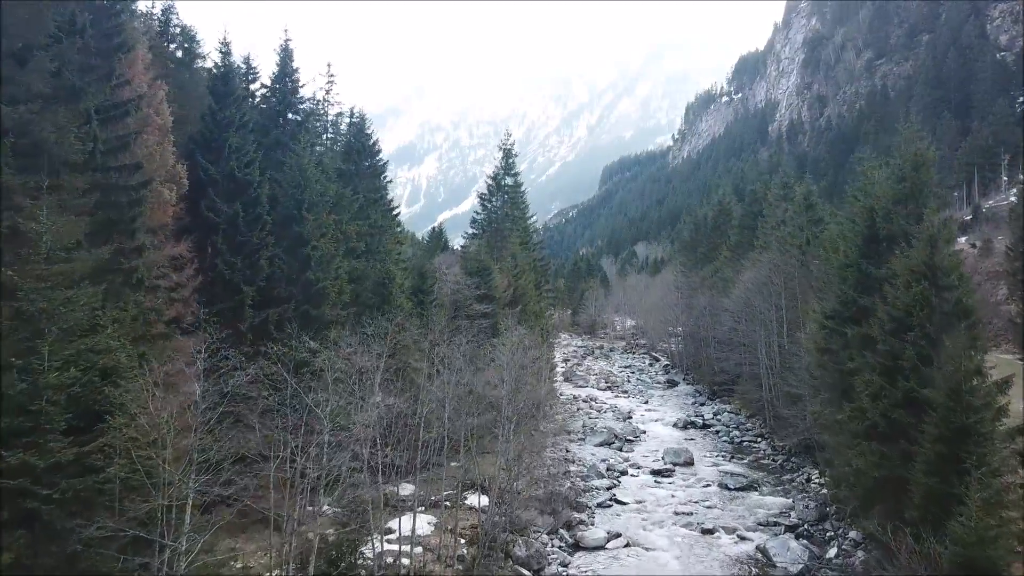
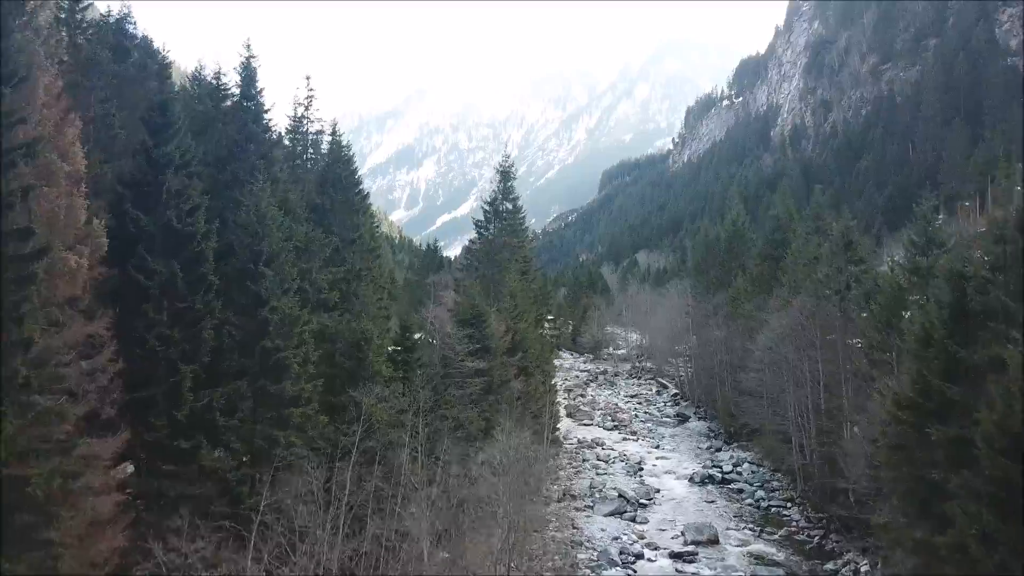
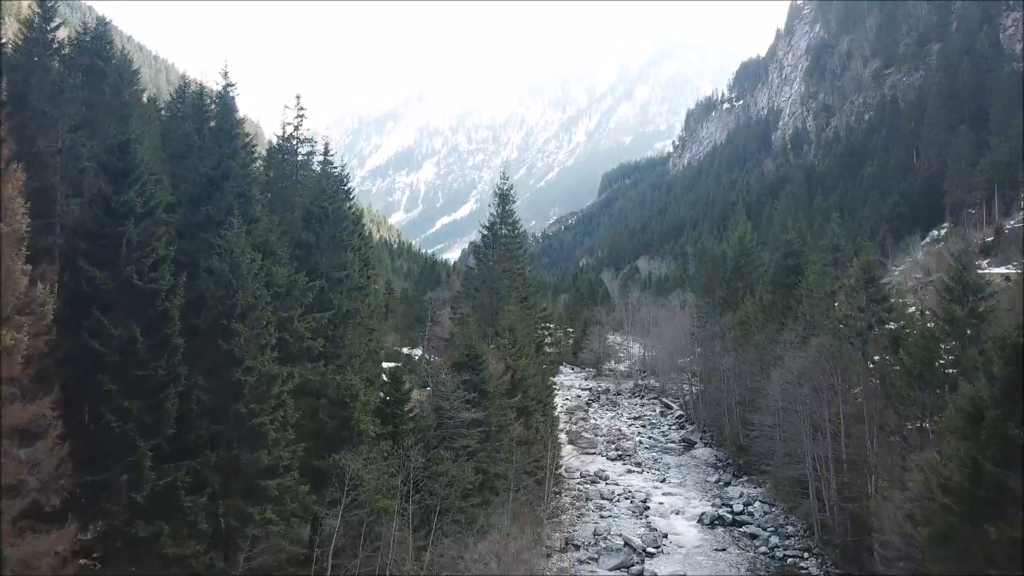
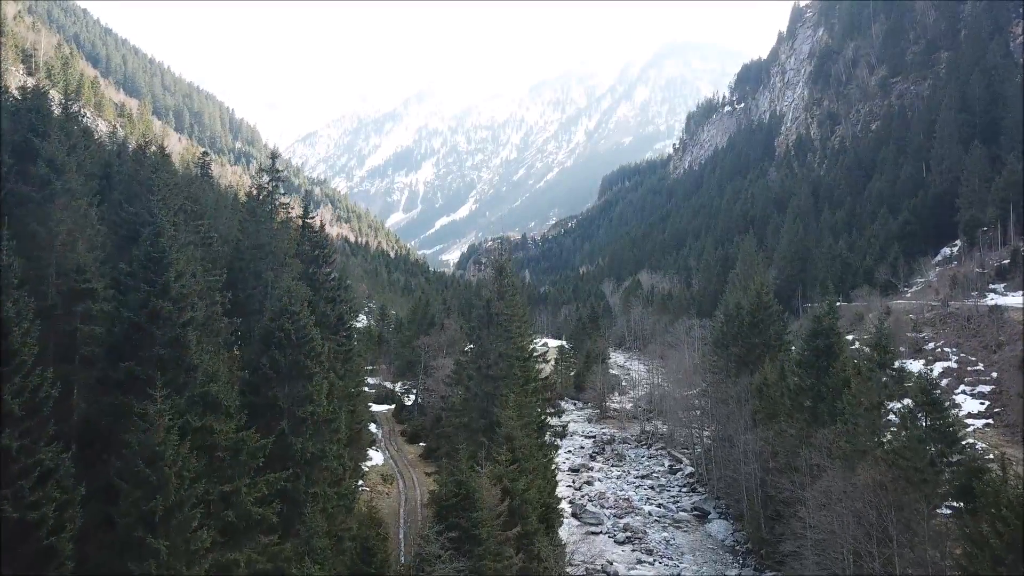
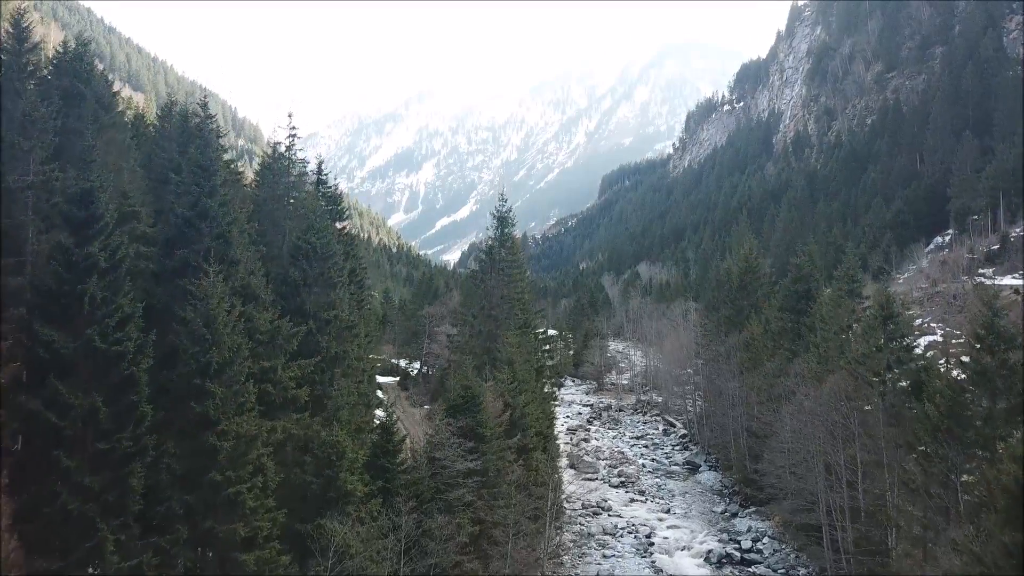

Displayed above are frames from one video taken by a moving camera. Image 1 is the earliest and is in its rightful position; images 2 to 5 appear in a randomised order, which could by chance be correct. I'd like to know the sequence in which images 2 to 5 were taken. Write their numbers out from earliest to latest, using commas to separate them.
2, 3, 5, 4
